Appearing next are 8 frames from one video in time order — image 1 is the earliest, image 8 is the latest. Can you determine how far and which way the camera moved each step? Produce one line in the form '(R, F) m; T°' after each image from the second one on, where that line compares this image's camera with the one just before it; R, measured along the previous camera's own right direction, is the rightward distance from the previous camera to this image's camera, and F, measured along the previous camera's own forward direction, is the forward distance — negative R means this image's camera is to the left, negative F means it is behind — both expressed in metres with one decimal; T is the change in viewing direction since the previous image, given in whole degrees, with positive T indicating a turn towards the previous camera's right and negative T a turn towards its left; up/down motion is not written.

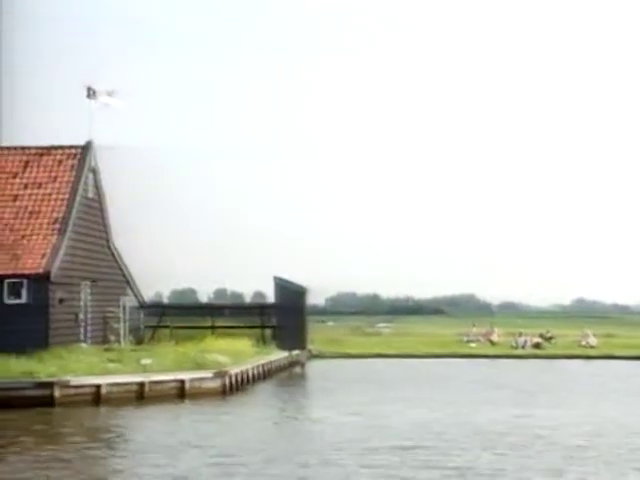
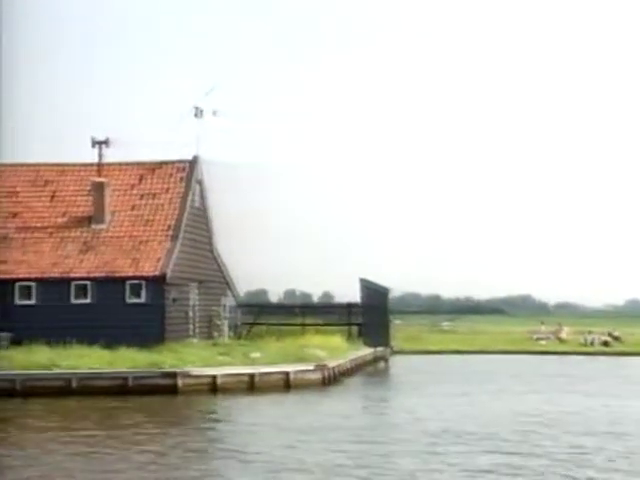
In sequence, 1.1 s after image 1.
(-1.3, -1.6) m; -3°
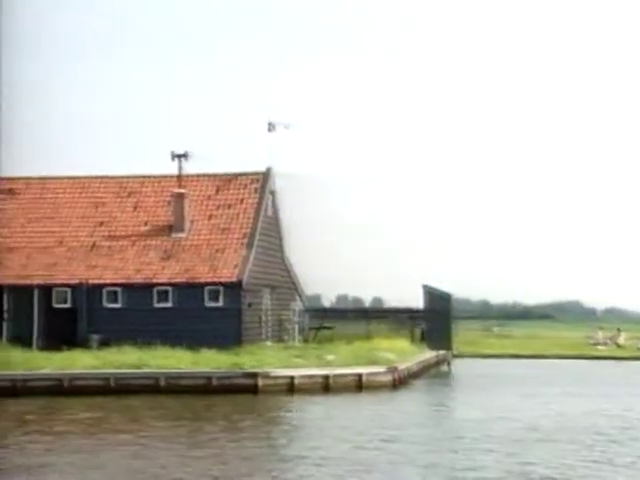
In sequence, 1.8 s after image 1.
(-1.1, -0.9) m; -3°
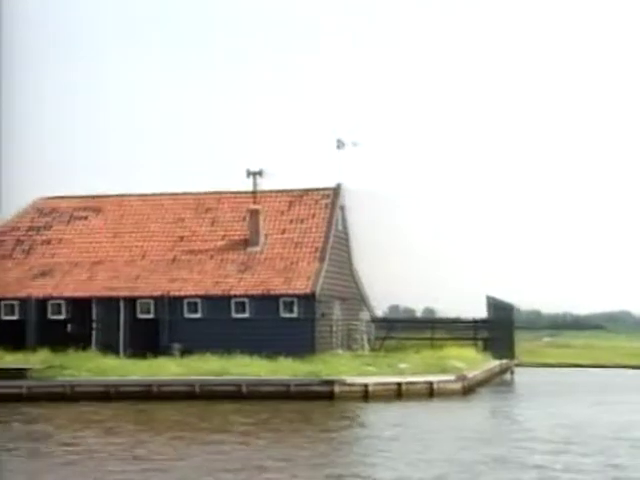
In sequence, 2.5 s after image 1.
(-1.1, -0.9) m; -3°
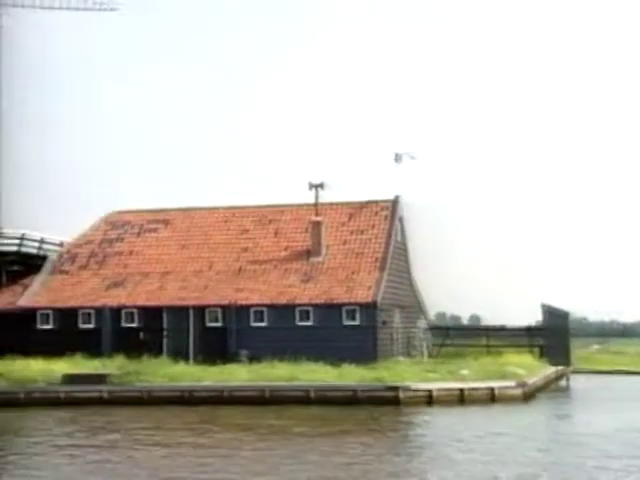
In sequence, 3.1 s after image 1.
(-1.0, -0.8) m; -2°
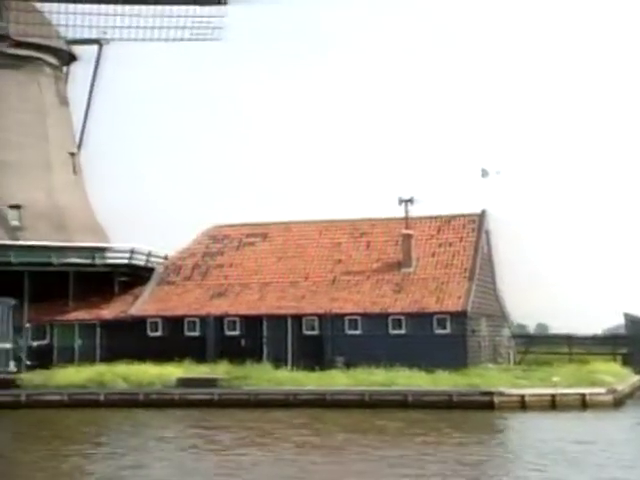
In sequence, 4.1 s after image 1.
(-1.7, -1.2) m; -3°
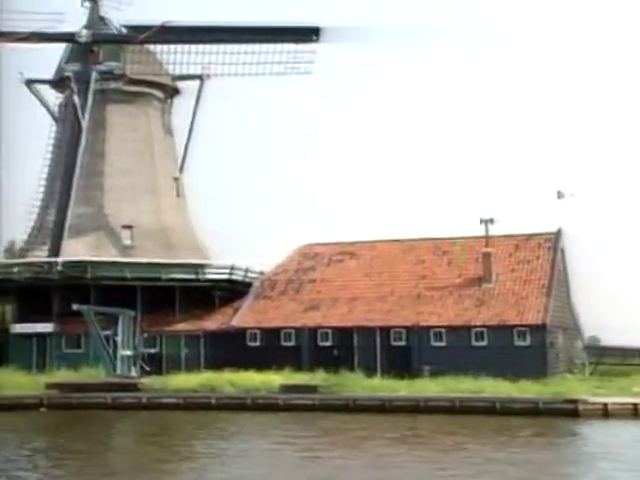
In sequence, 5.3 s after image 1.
(-2.0, -1.9) m; -3°
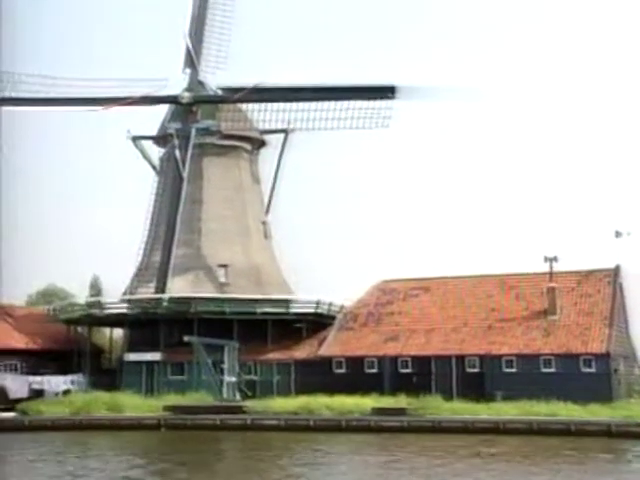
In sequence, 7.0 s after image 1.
(-2.4, -2.7) m; -2°
